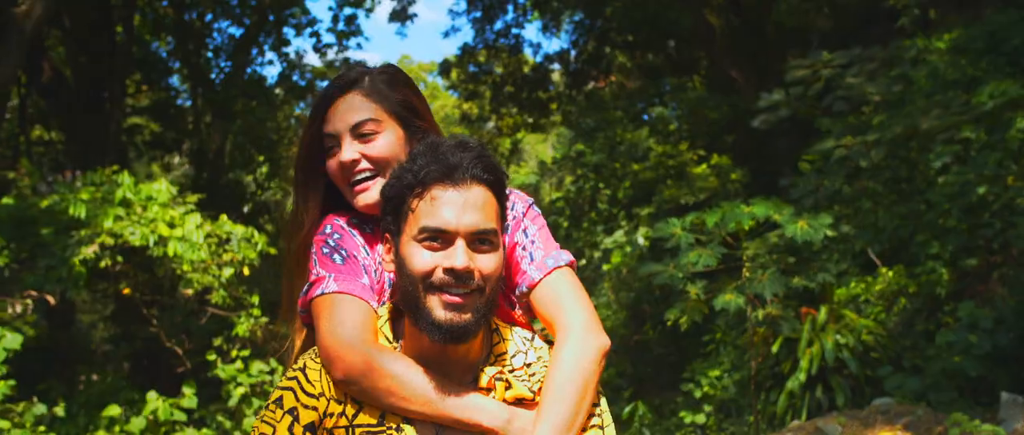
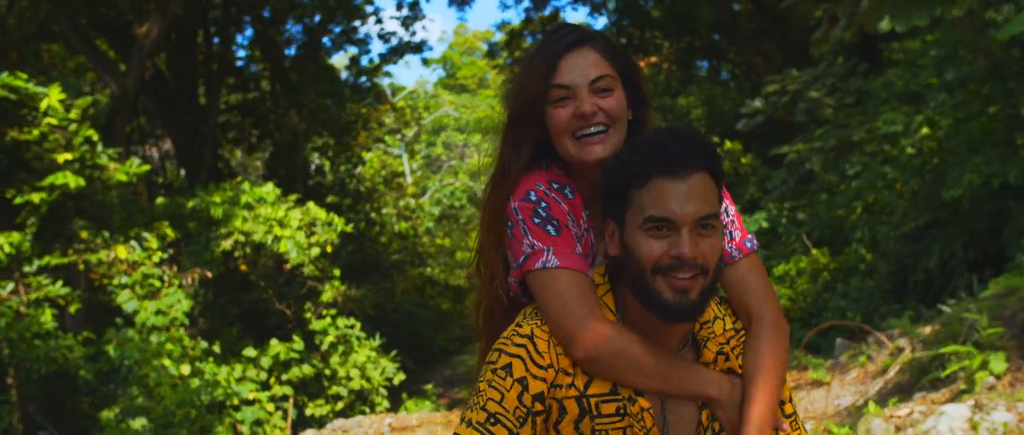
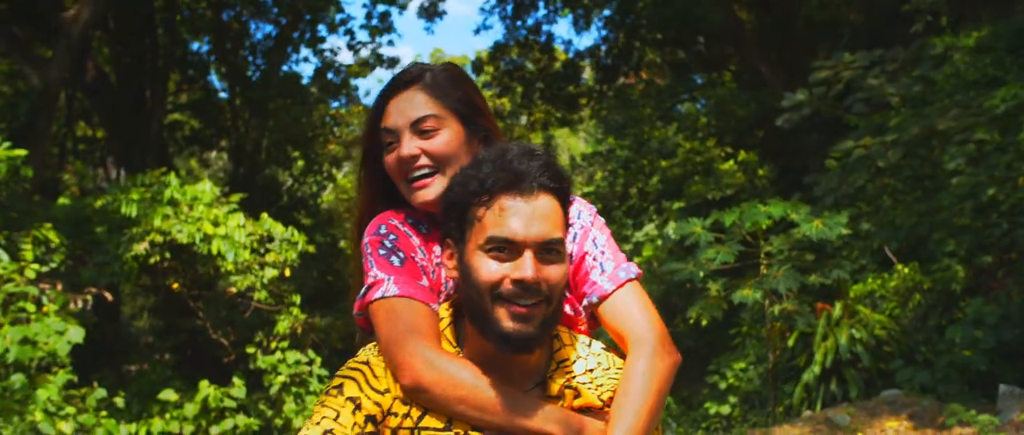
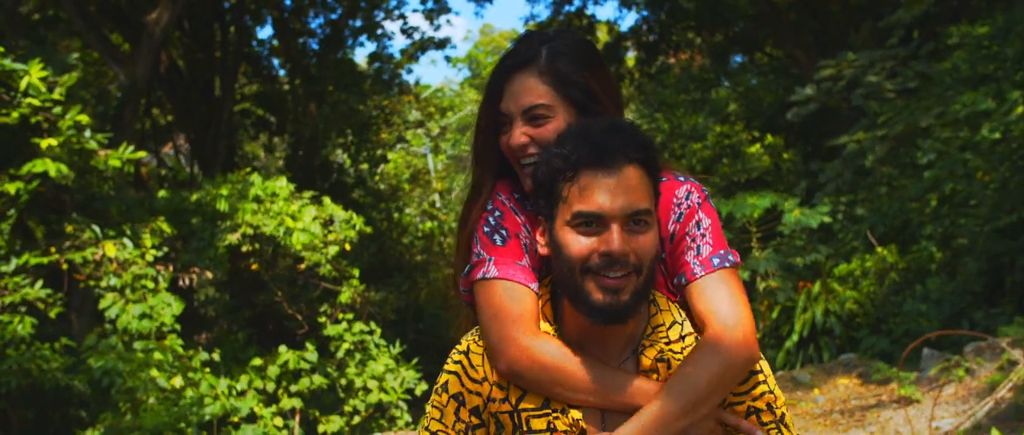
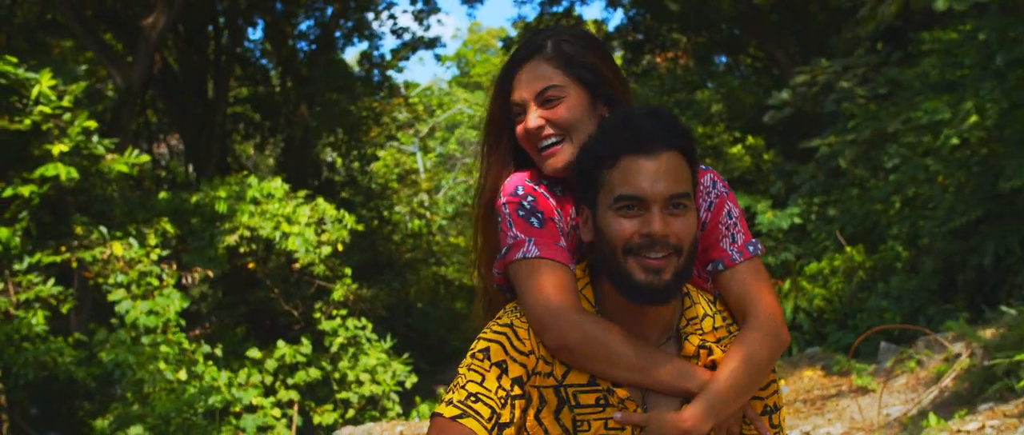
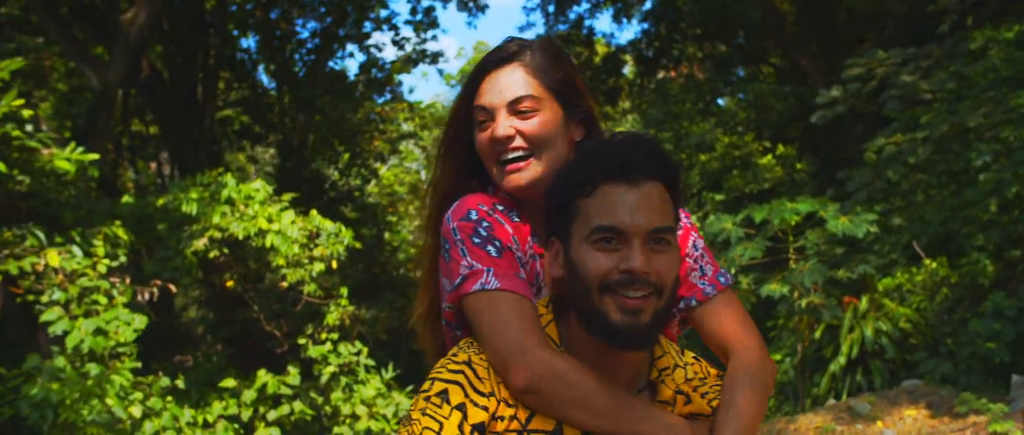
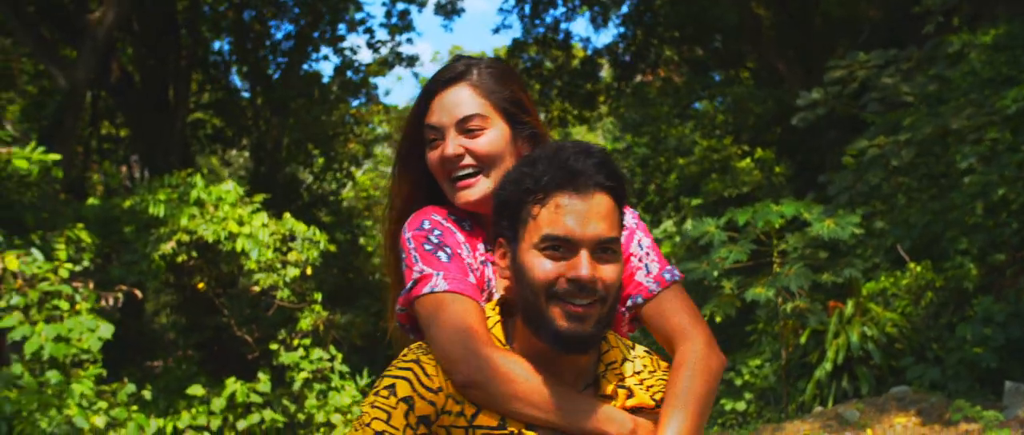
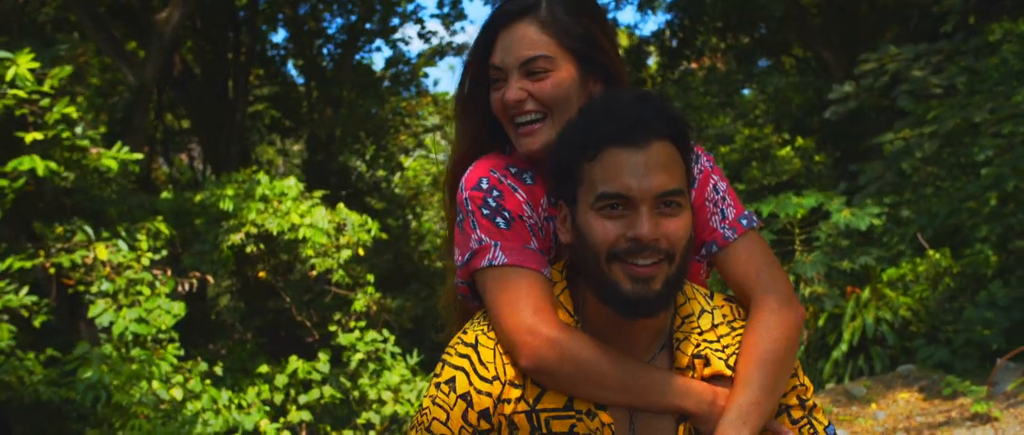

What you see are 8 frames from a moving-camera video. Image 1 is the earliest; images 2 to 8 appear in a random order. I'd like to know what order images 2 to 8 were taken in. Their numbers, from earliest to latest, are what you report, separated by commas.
3, 7, 6, 8, 4, 5, 2
